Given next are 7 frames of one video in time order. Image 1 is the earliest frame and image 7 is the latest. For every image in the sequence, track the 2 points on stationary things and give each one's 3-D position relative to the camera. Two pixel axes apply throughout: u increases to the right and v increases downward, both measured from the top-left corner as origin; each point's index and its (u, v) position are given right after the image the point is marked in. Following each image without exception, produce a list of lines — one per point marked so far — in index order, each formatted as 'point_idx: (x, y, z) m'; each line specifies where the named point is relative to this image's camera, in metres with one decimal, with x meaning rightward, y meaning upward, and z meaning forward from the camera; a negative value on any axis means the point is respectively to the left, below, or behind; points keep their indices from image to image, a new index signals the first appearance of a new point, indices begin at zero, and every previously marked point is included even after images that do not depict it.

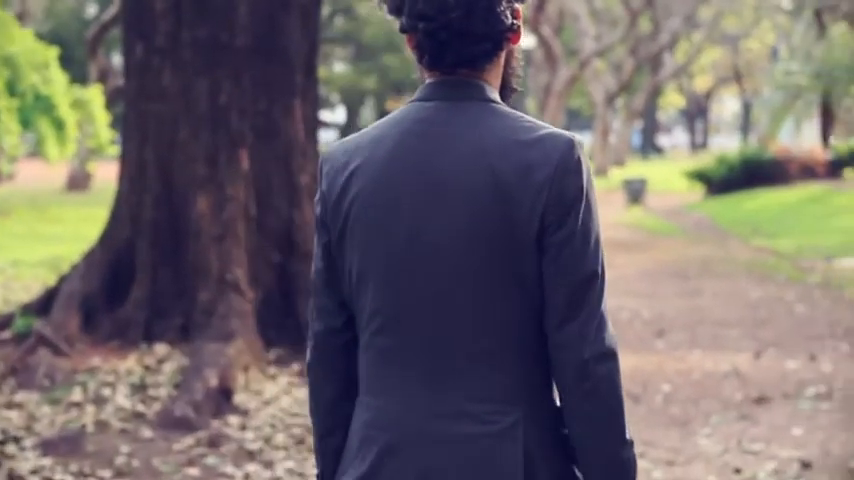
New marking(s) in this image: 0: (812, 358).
0: (+2.4, -0.7, +8.8) m
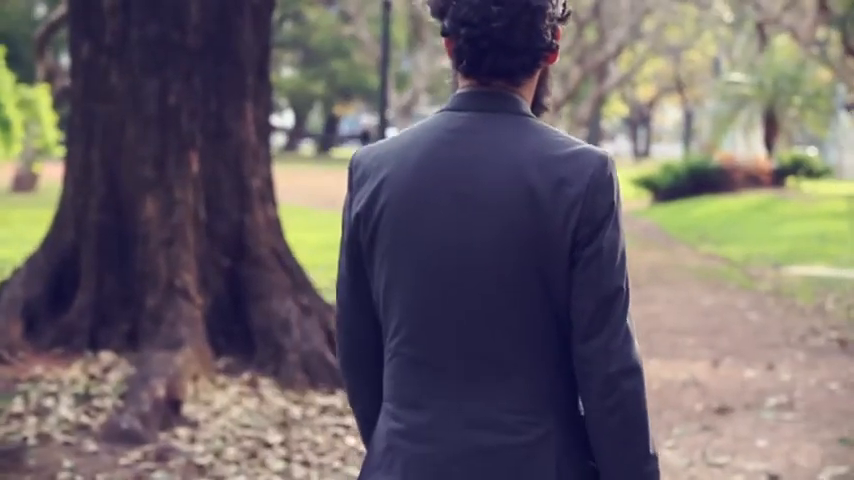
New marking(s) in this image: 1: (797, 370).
0: (+2.1, -0.8, +8.8) m
1: (+2.2, -0.8, +8.6) m
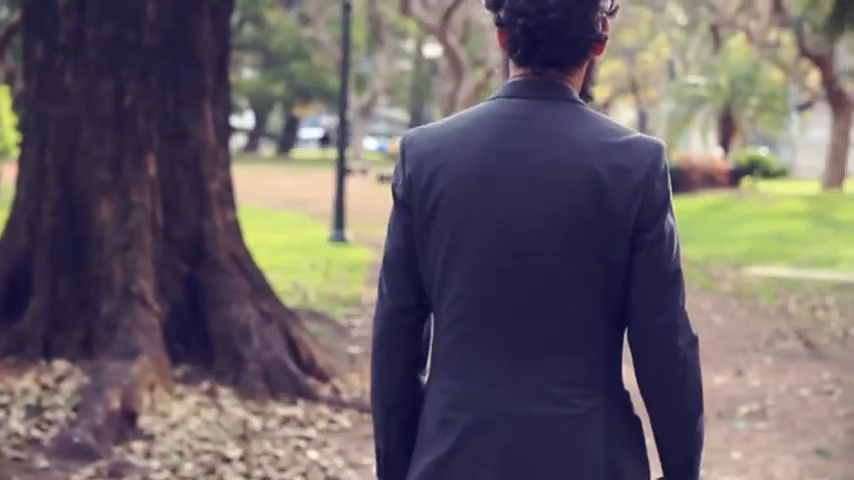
0: (+1.9, -0.8, +8.6) m
1: (+2.0, -0.8, +8.4) m
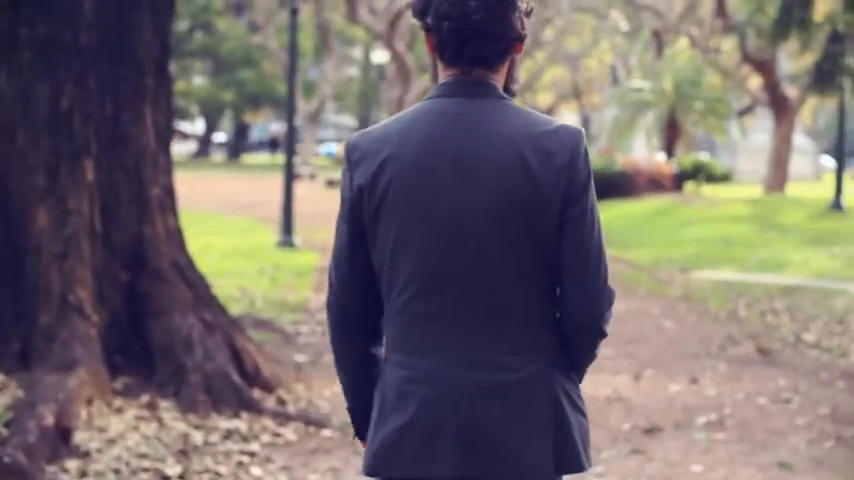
0: (+1.6, -0.8, +8.5) m
1: (+1.7, -0.8, +8.3) m
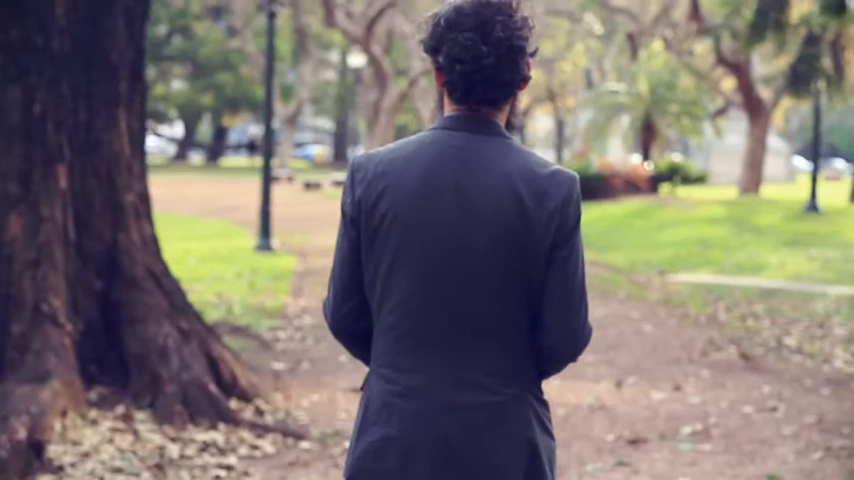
0: (+1.4, -0.8, +8.4) m
1: (+1.6, -0.9, +8.2) m
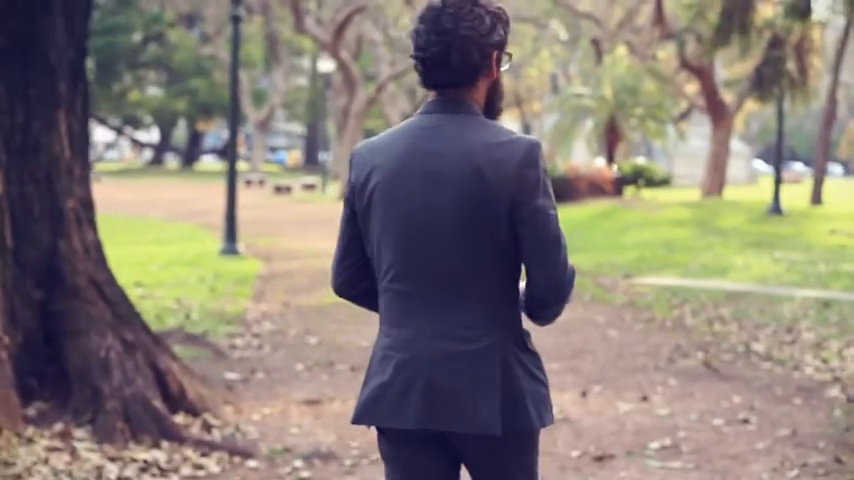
0: (+1.2, -0.9, +8.1) m
1: (+1.3, -0.9, +7.9) m
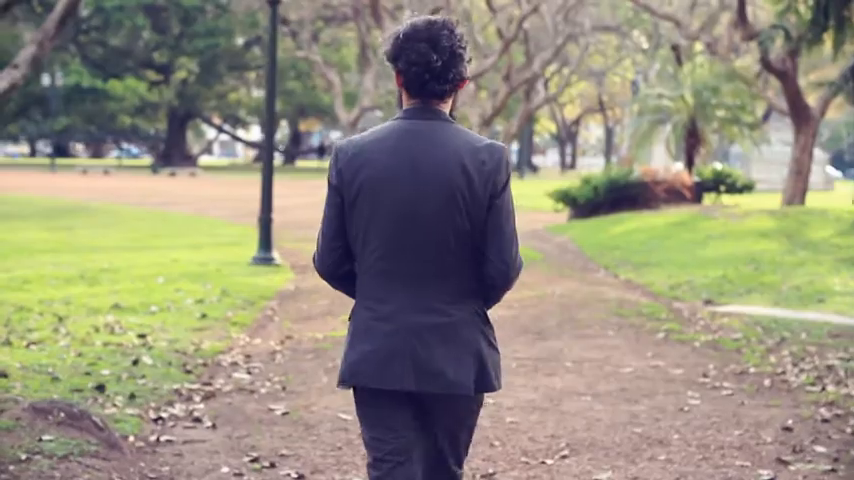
0: (+1.1, -1.1, +4.8) m
1: (+1.2, -1.1, +4.6) m
